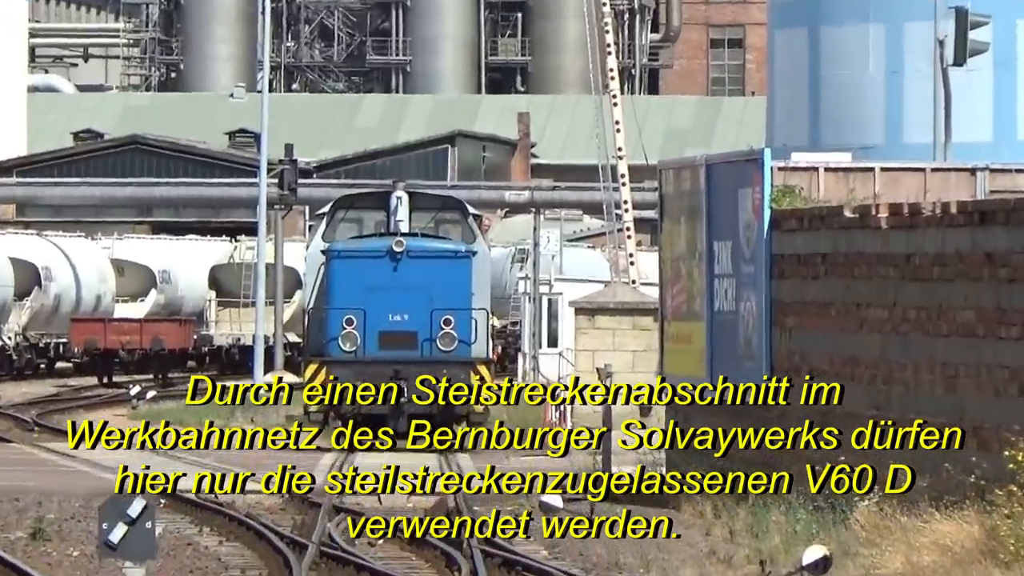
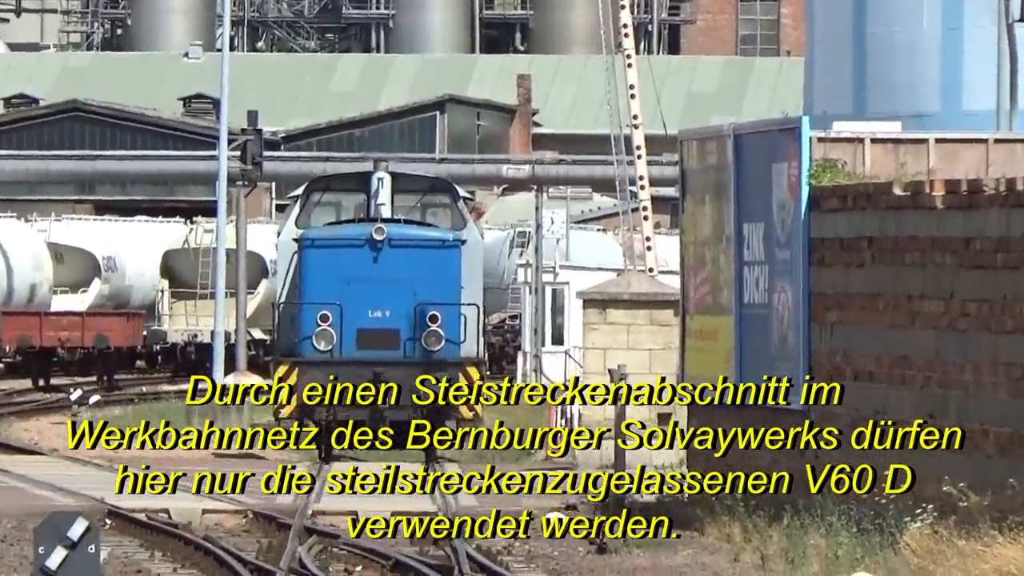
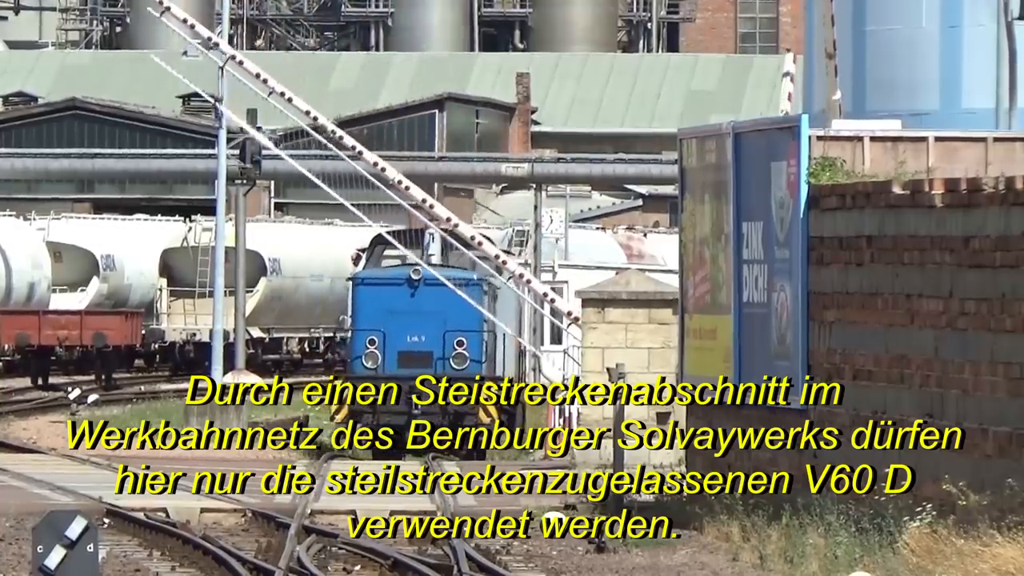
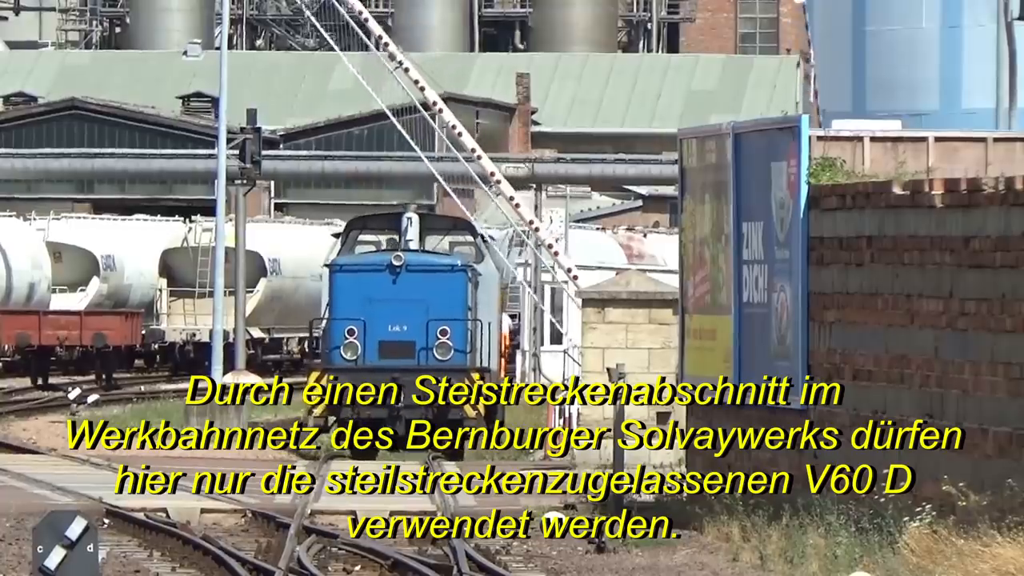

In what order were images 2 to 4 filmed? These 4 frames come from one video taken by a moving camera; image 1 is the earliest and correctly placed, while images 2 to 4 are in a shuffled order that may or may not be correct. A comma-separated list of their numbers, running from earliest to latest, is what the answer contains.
2, 4, 3
